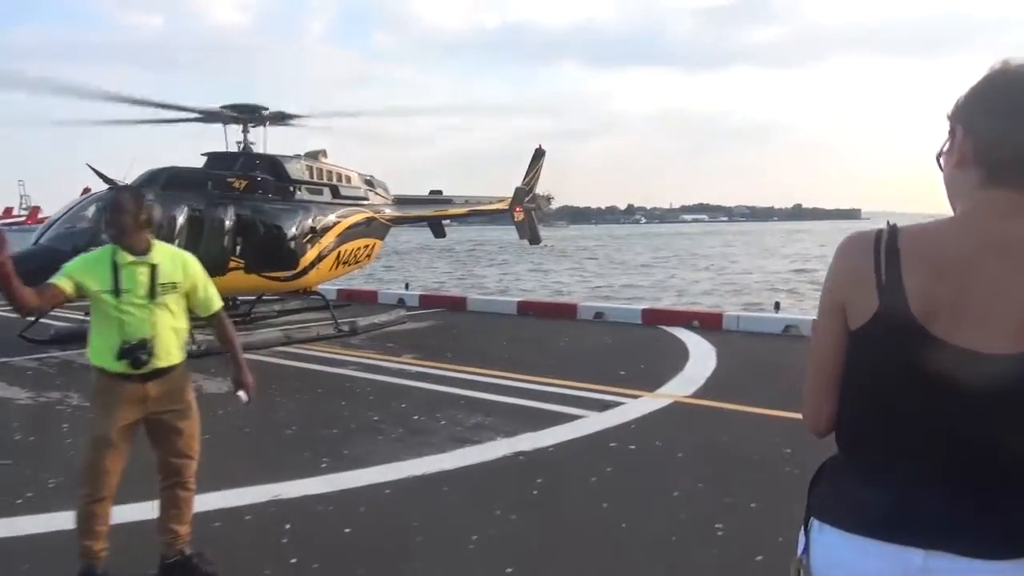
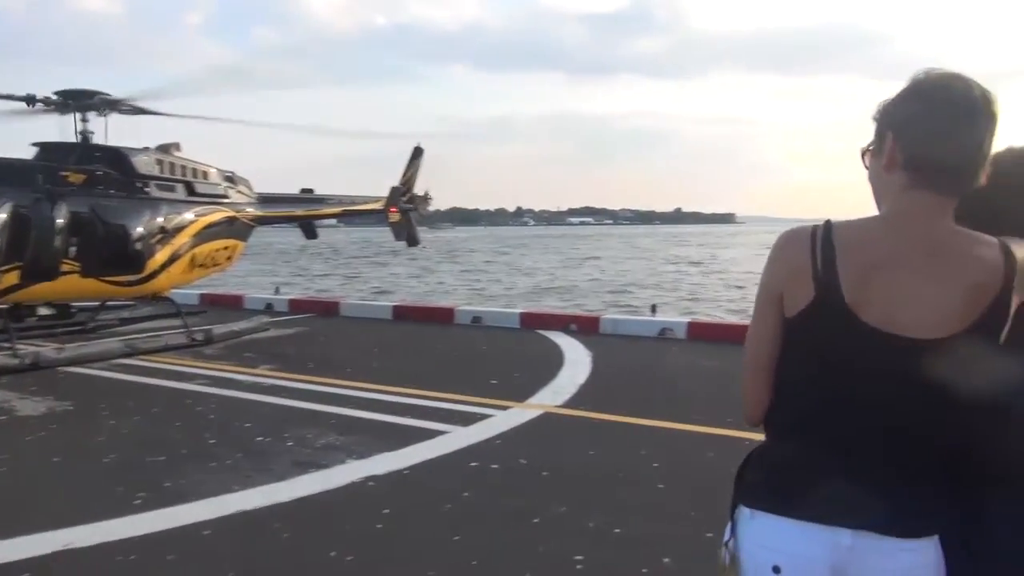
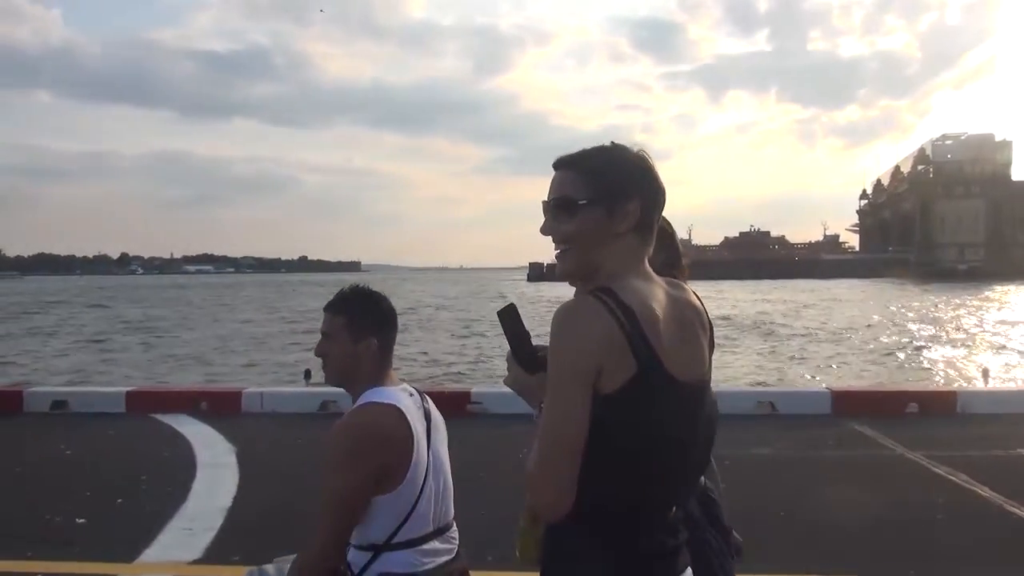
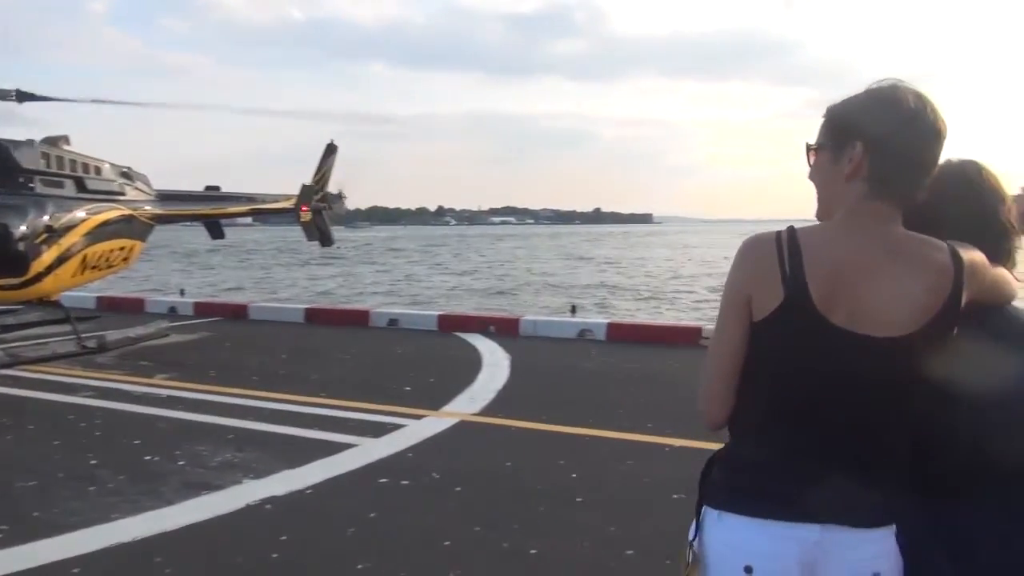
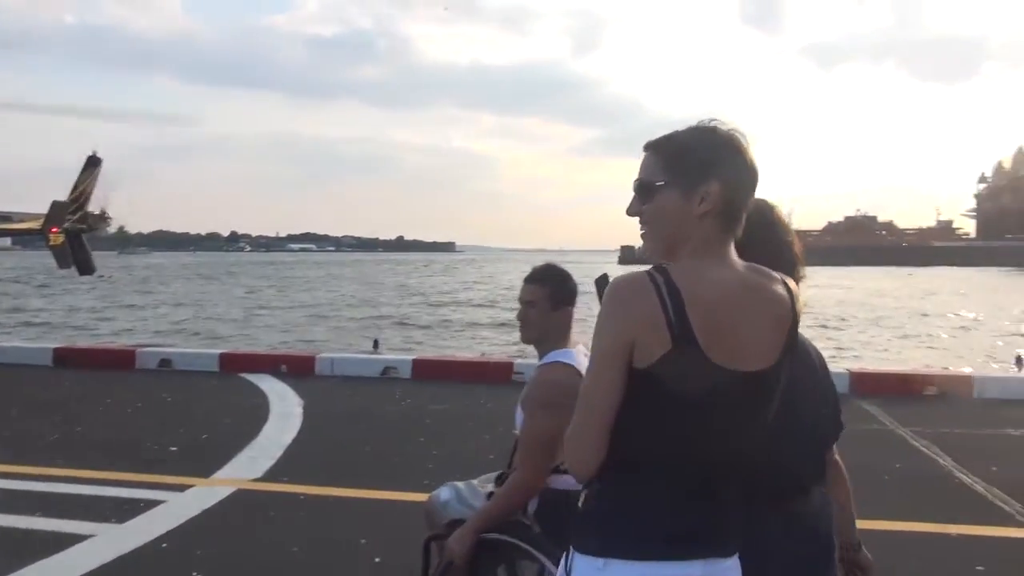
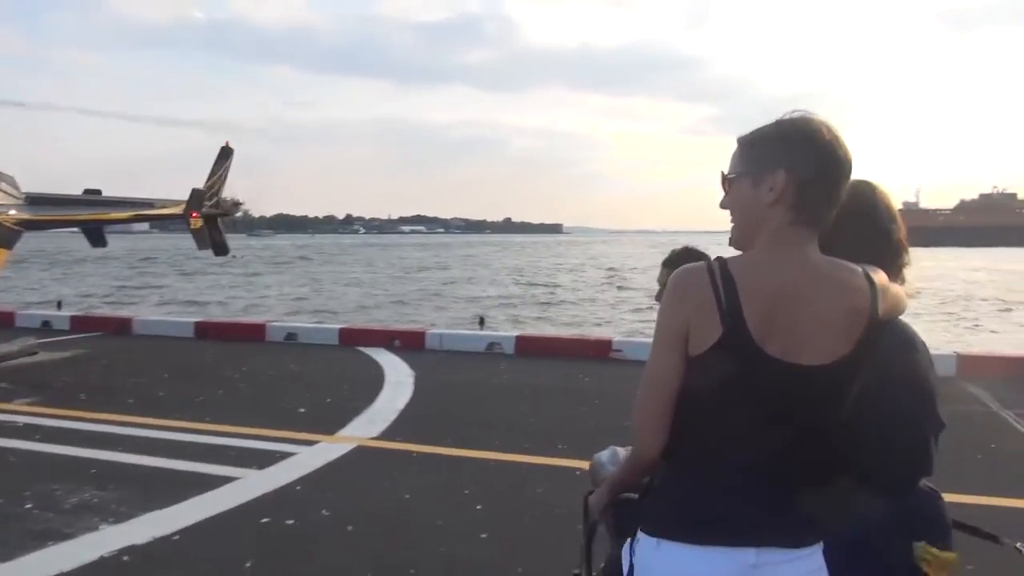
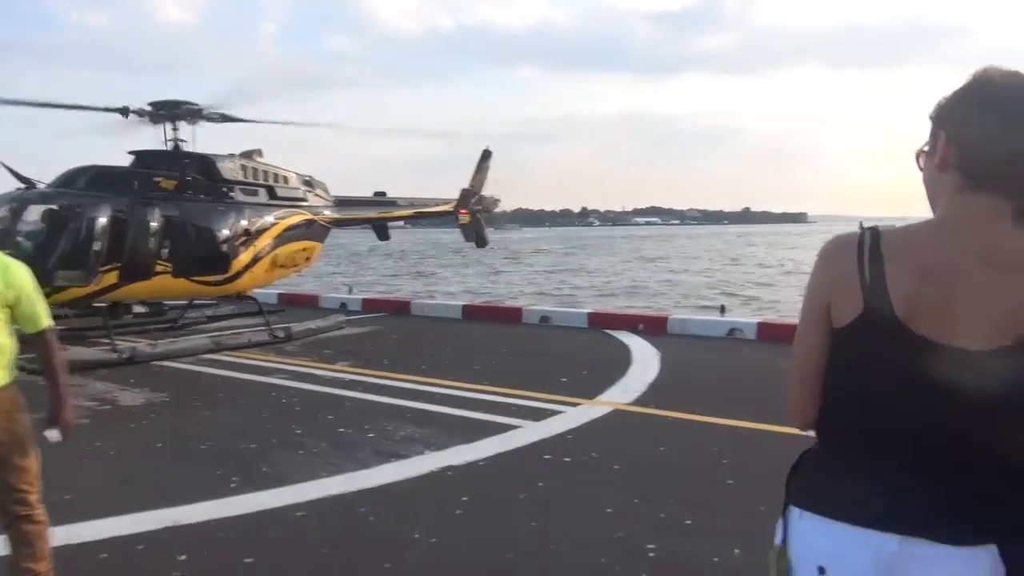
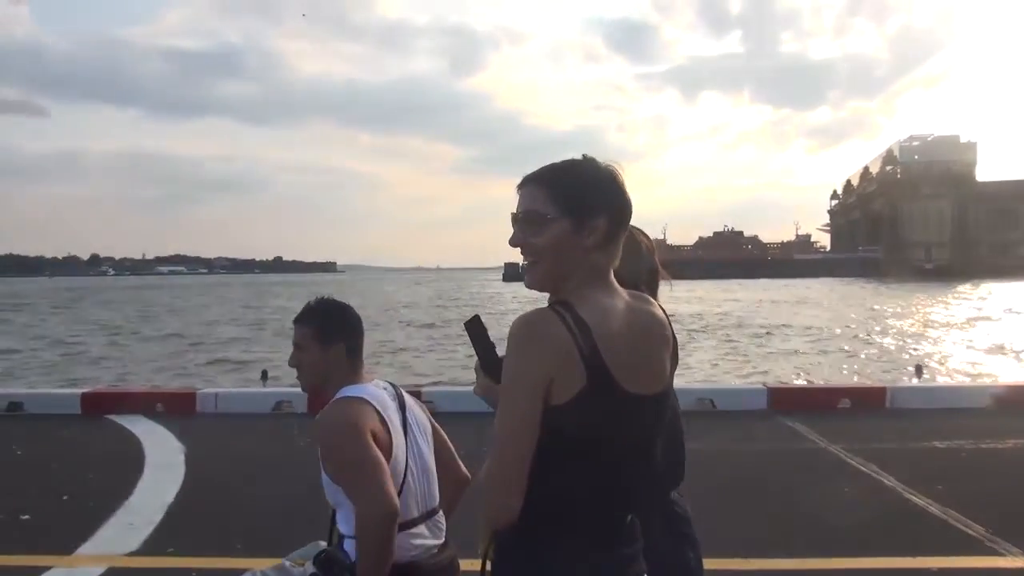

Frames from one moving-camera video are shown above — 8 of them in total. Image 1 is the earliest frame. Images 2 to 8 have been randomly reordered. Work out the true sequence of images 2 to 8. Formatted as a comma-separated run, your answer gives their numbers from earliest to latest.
7, 2, 4, 6, 5, 8, 3
